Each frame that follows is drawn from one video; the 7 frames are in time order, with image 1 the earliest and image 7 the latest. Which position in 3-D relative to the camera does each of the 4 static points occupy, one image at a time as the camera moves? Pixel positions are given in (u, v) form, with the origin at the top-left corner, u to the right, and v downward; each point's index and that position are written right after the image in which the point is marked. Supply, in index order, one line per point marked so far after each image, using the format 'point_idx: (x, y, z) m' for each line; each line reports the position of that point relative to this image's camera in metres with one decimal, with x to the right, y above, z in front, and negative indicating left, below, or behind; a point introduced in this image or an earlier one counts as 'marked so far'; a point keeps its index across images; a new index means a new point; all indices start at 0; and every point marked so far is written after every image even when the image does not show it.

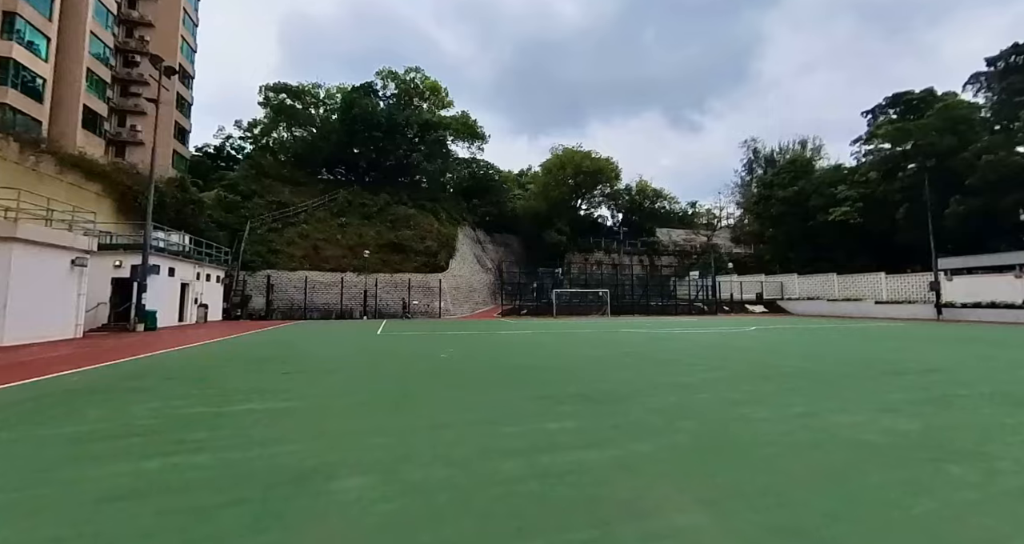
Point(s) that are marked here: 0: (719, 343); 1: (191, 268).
0: (+5.8, -2.0, +12.2) m
1: (-14.3, +0.2, +19.1) m
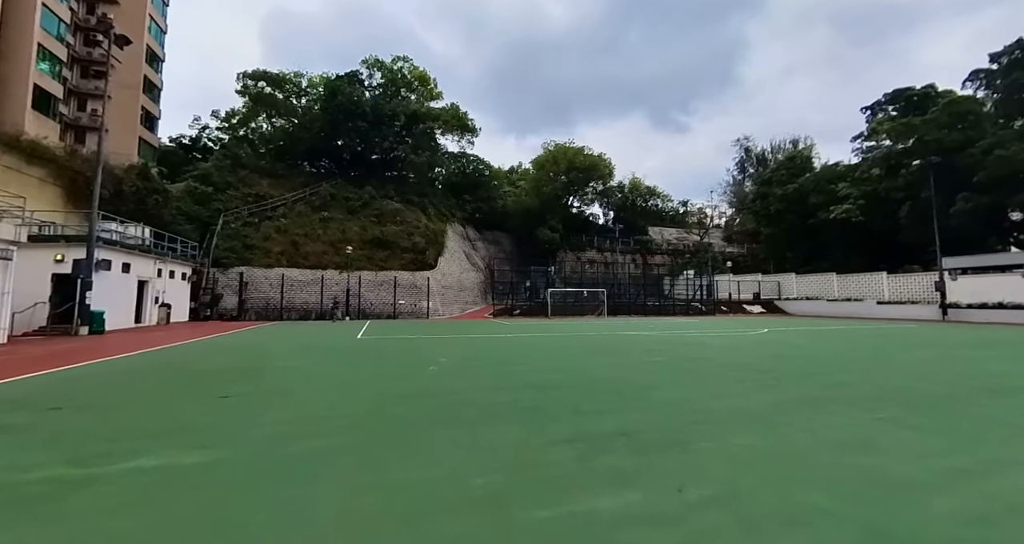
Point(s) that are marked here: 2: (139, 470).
0: (+5.8, -2.0, +10.9) m
1: (-14.5, +0.3, +17.2) m
2: (-2.6, -1.4, +3.0) m
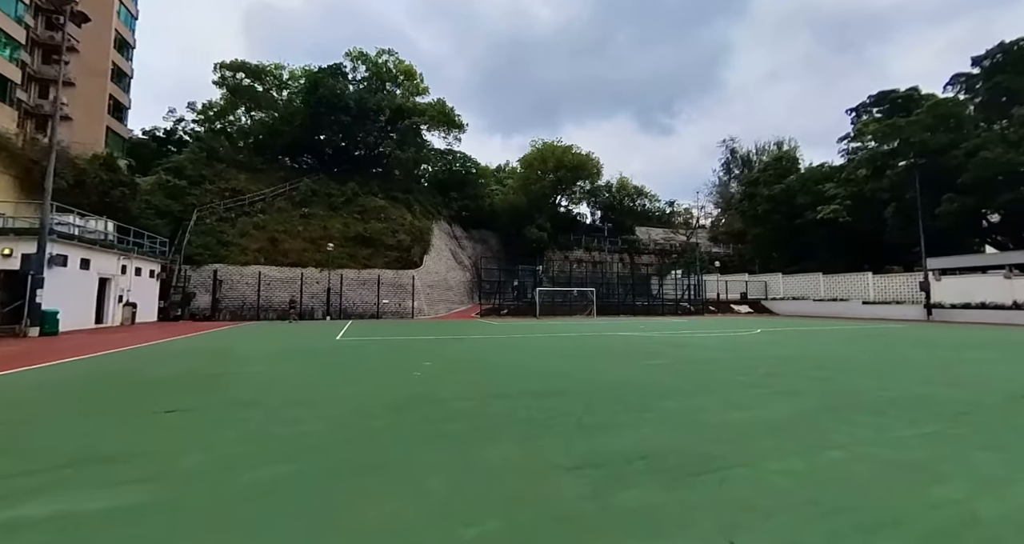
0: (+5.6, -1.9, +10.4) m
1: (-15.0, +0.4, +16.1) m
2: (-2.6, -1.3, +2.3) m
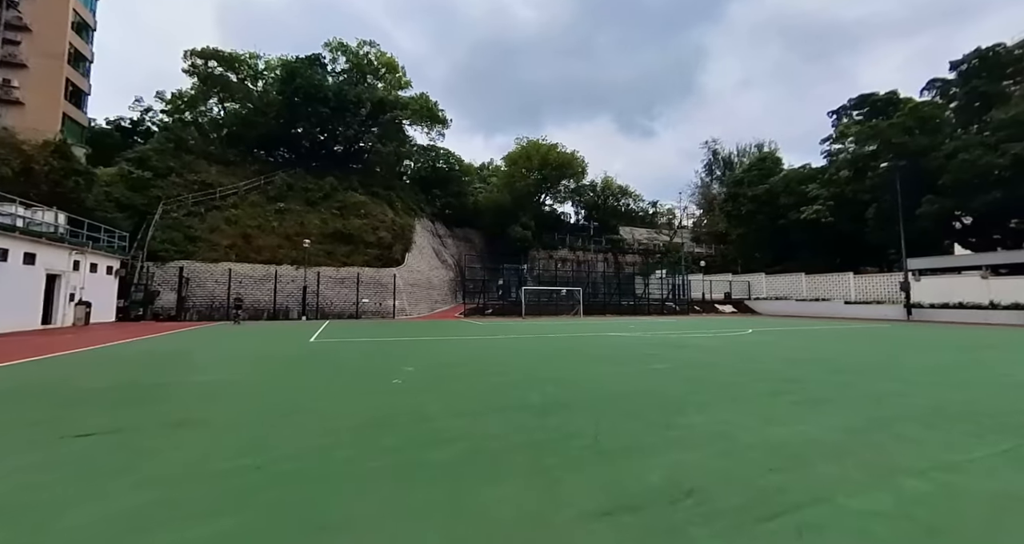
0: (+5.3, -1.9, +10.0) m
1: (-15.4, +0.6, +14.8) m
2: (-2.5, -1.2, +1.5) m
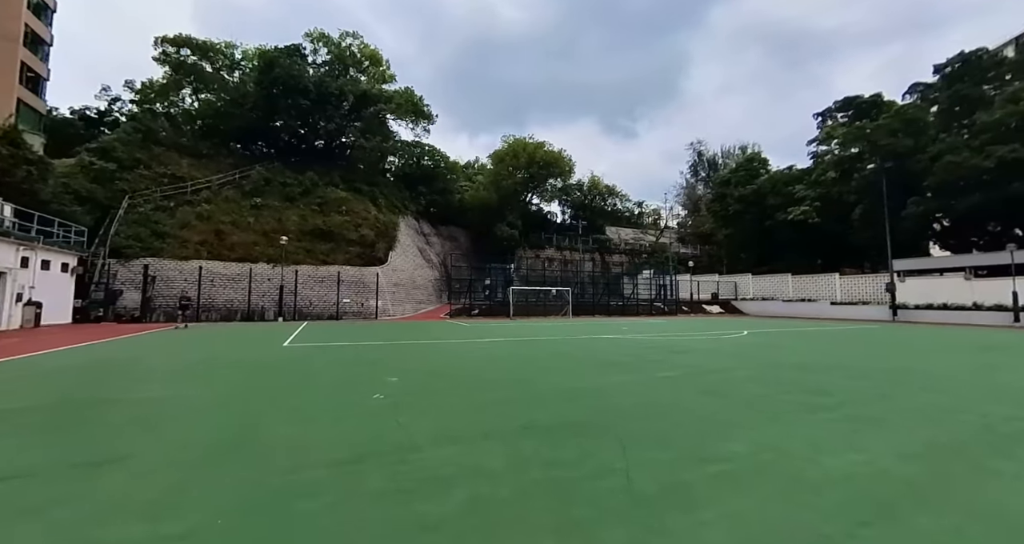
0: (+5.1, -1.9, +9.4) m
1: (-15.8, +0.7, +13.5) m
2: (-2.3, -1.2, +0.7) m
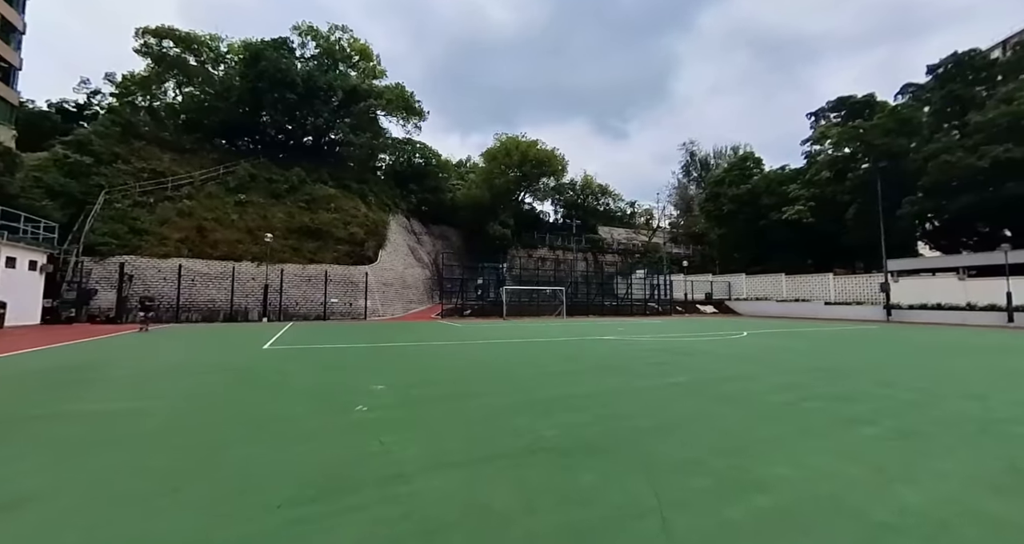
0: (+5.1, -1.8, +9.0) m
1: (-15.9, +0.7, +12.7) m
2: (-2.2, -1.2, +0.1) m
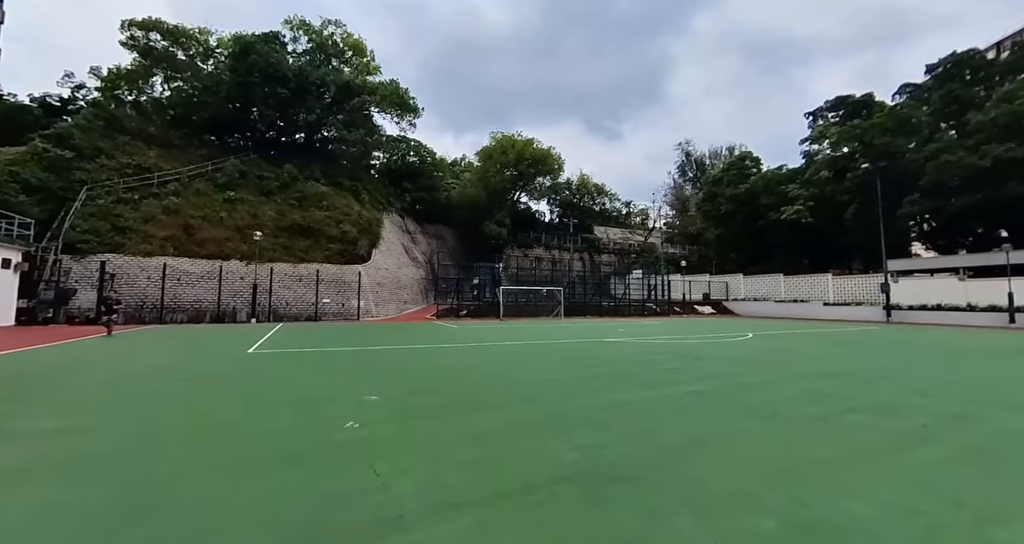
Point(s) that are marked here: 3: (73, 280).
0: (+5.1, -1.8, +8.6) m
1: (-15.9, +0.8, +11.9) m
2: (-2.1, -1.1, -0.5) m
3: (-19.1, -0.4, +18.7) m
